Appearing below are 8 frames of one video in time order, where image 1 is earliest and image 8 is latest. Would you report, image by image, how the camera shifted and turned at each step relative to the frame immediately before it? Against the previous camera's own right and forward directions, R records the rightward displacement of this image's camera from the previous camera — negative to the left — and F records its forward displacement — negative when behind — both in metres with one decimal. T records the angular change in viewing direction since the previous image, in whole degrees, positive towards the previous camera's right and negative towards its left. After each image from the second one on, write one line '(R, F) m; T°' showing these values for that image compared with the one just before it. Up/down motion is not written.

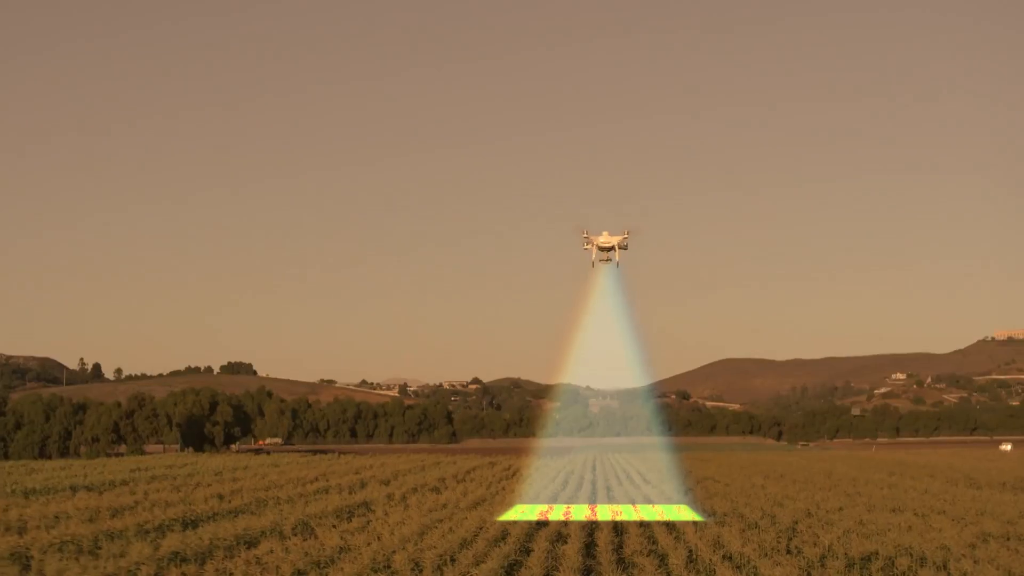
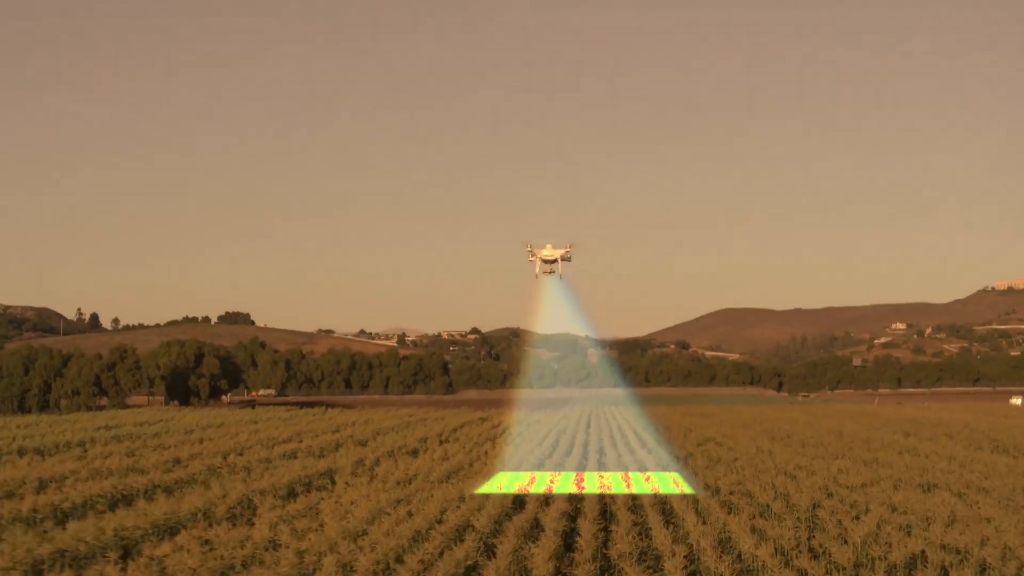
(+0.2, +2.1) m; 0°
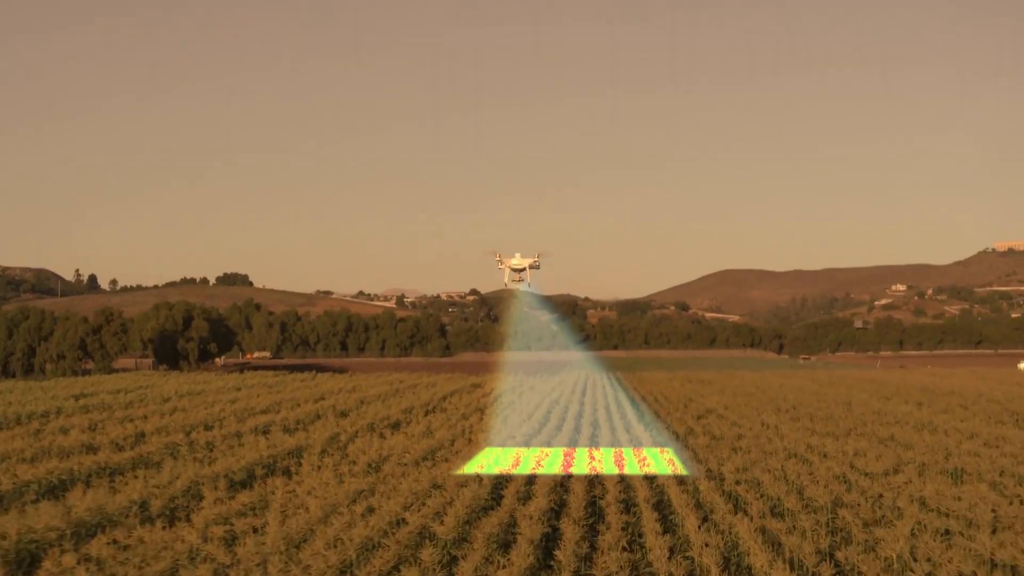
(+0.1, +1.5) m; 0°
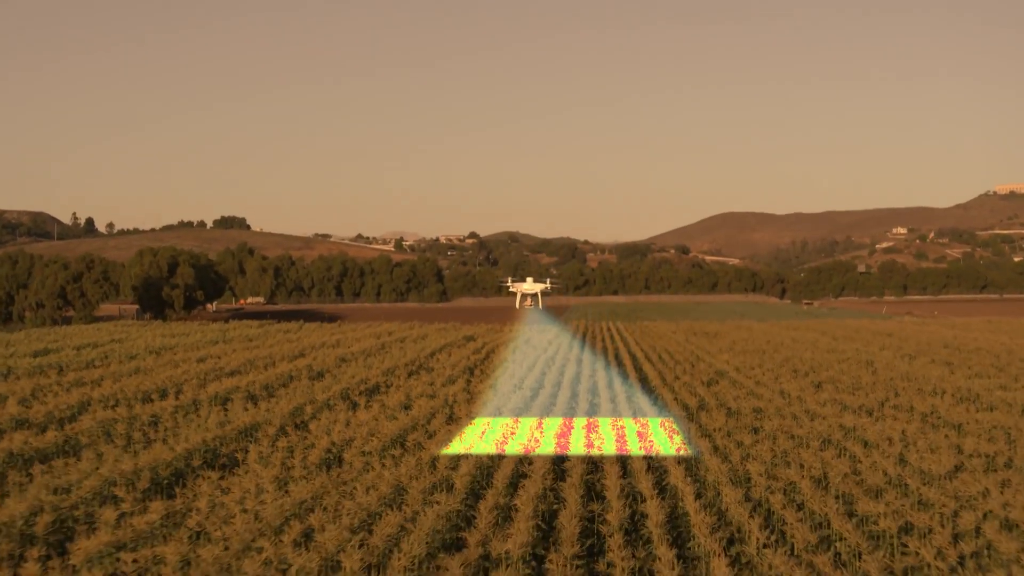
(+0.1, +2.3) m; 0°
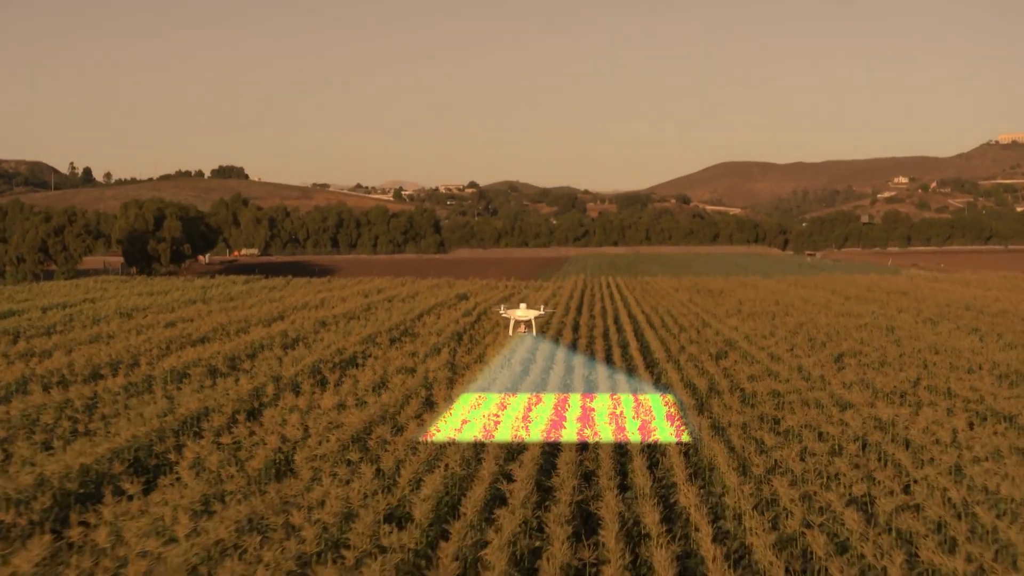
(+0.1, +1.9) m; 0°
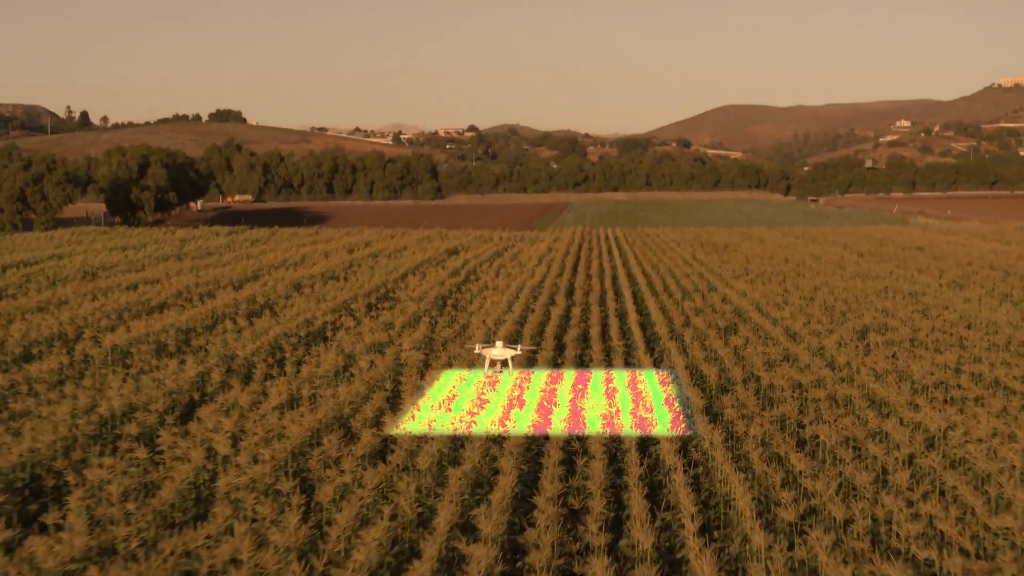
(+0.1, +2.0) m; 0°
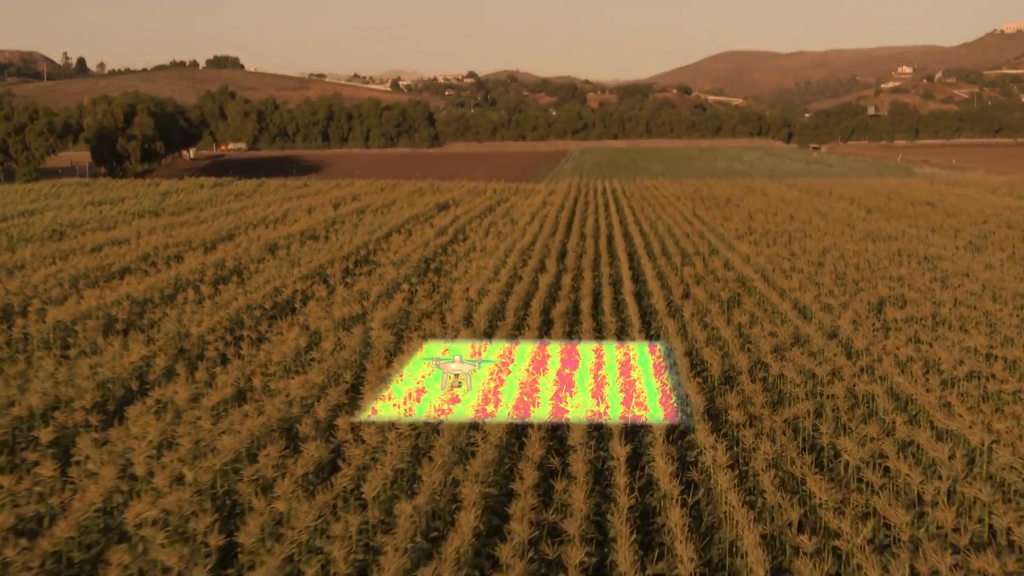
(+0.1, +1.4) m; 0°
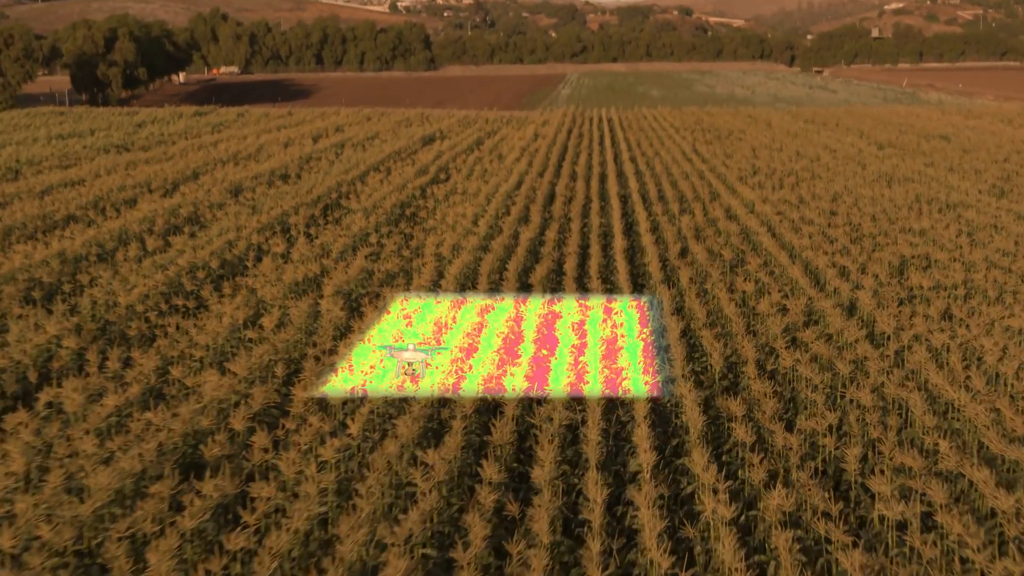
(+0.2, +1.7) m; 0°
